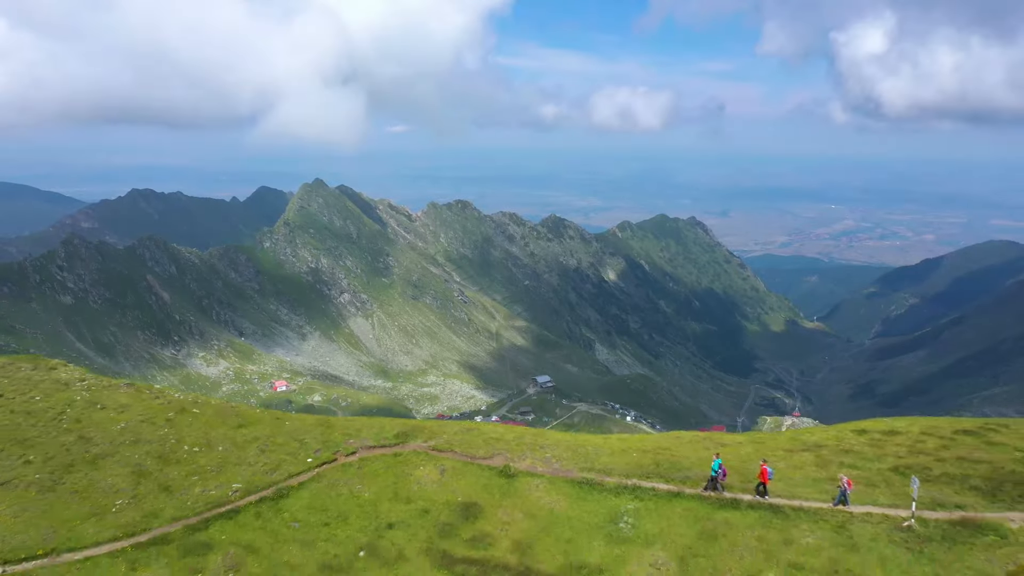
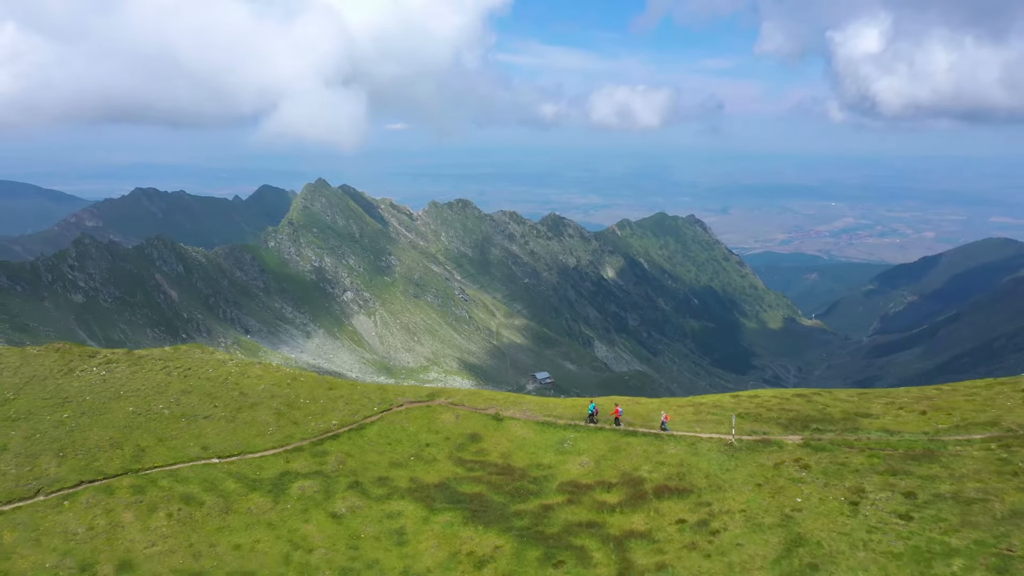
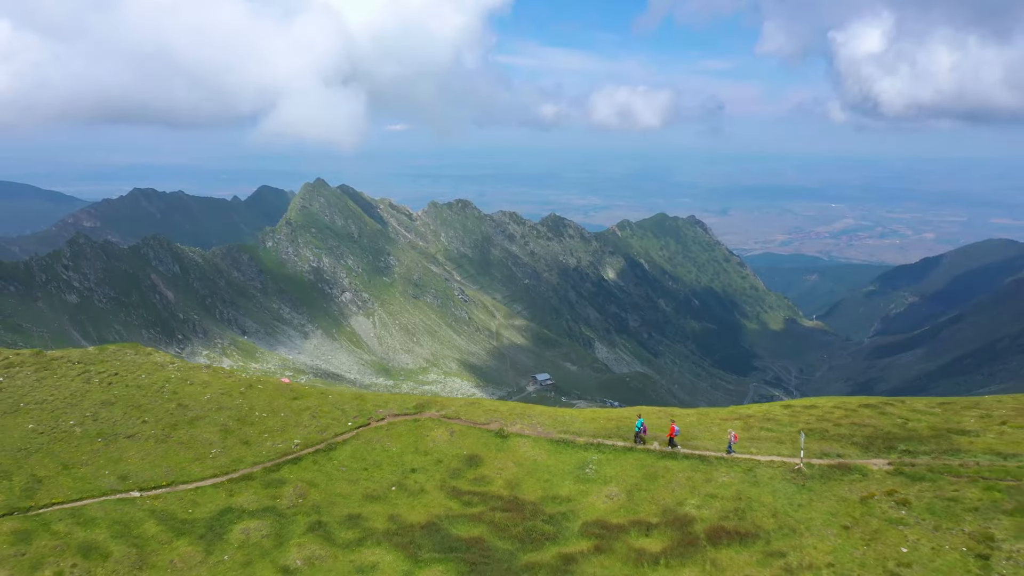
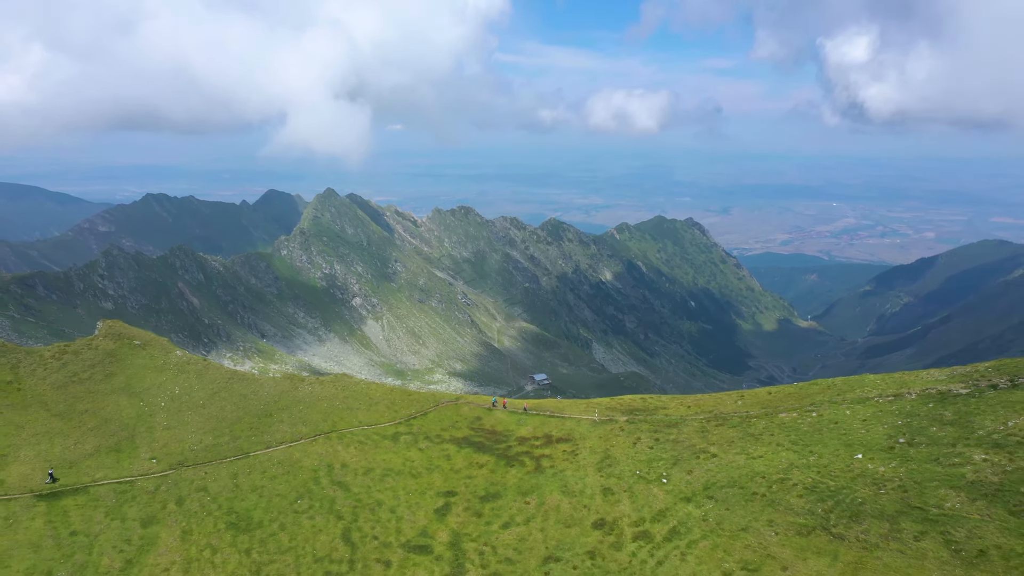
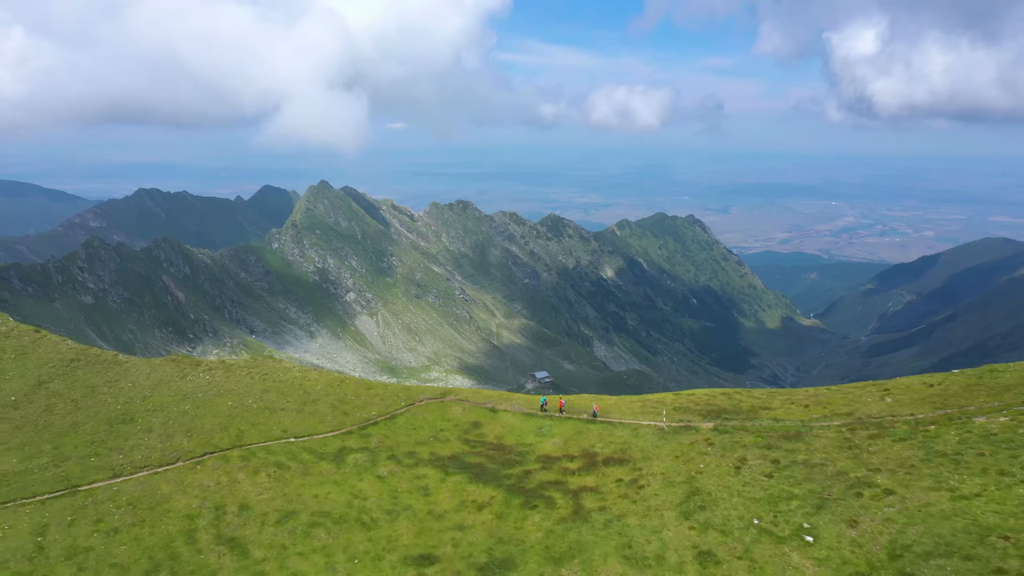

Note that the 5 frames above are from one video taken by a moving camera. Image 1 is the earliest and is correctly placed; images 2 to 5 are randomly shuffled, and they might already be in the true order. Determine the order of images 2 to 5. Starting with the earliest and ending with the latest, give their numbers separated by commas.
3, 2, 5, 4
